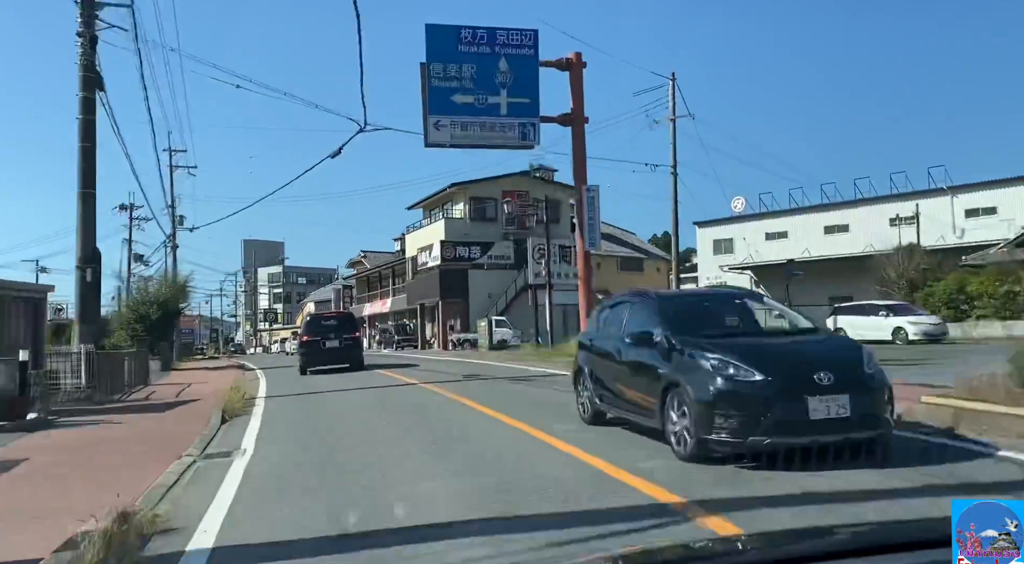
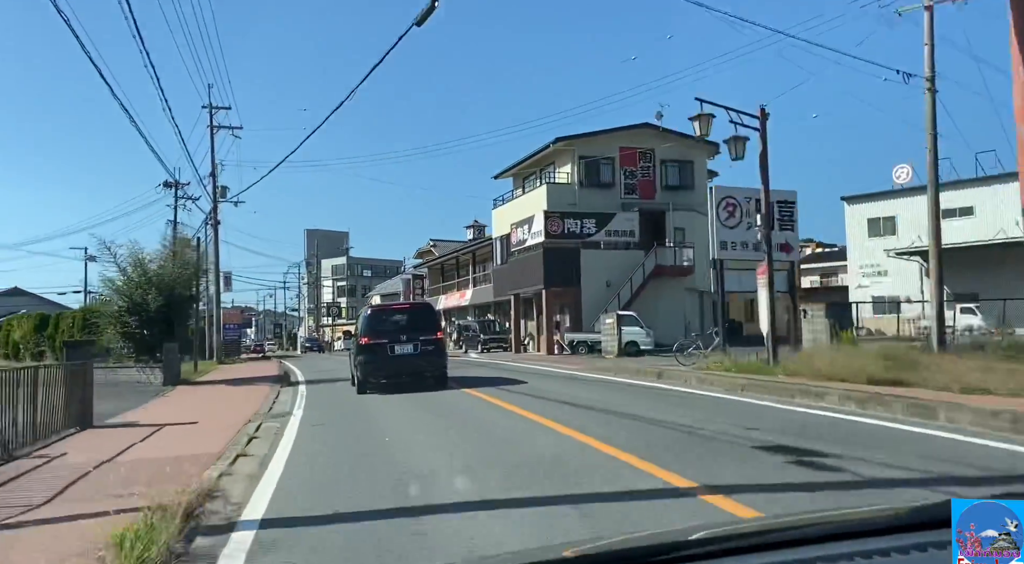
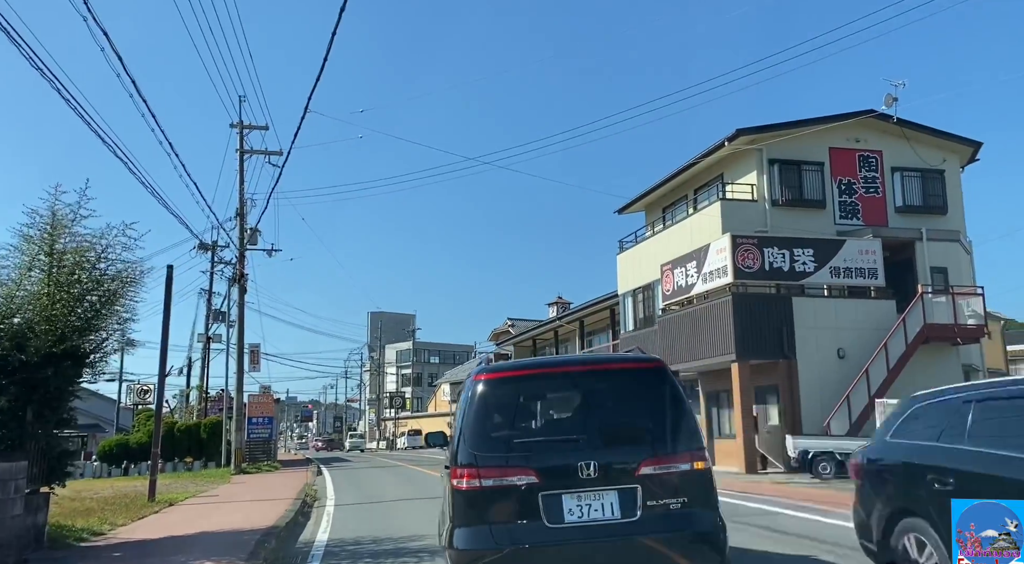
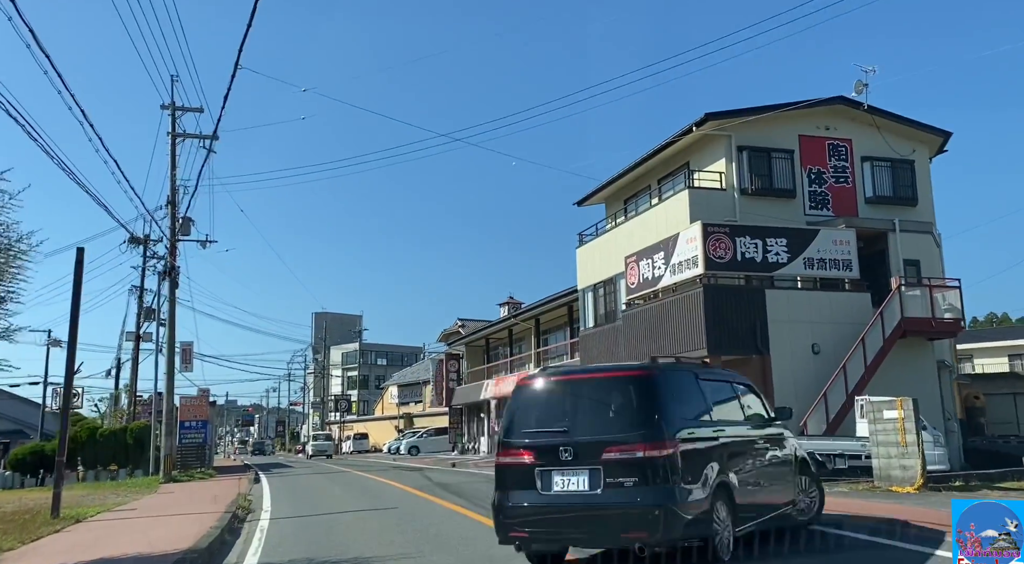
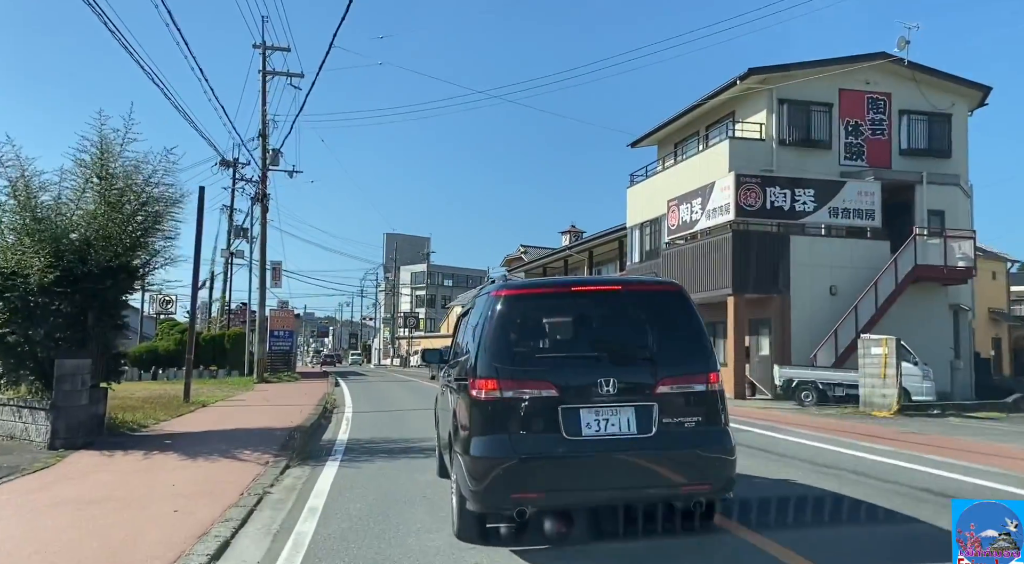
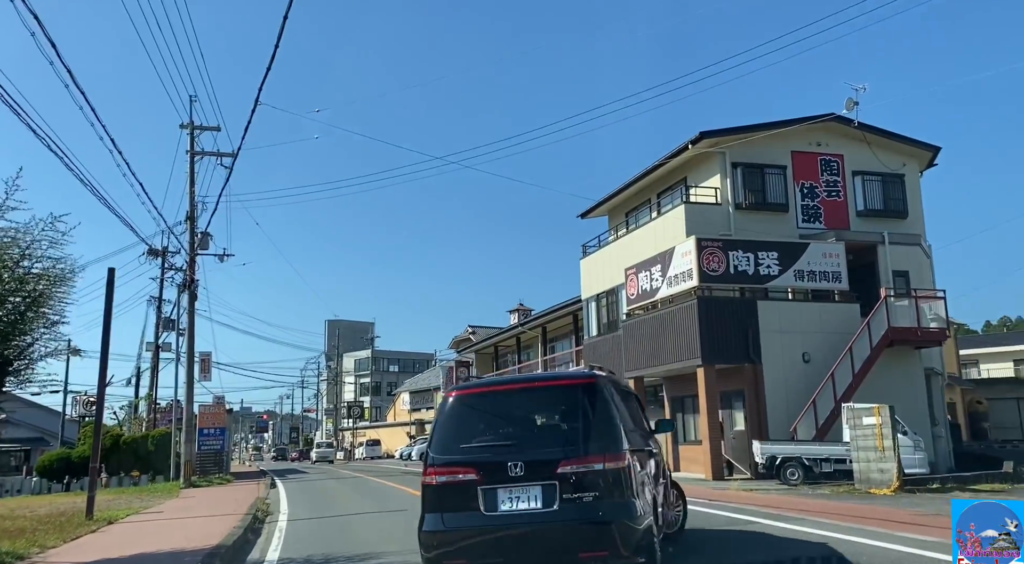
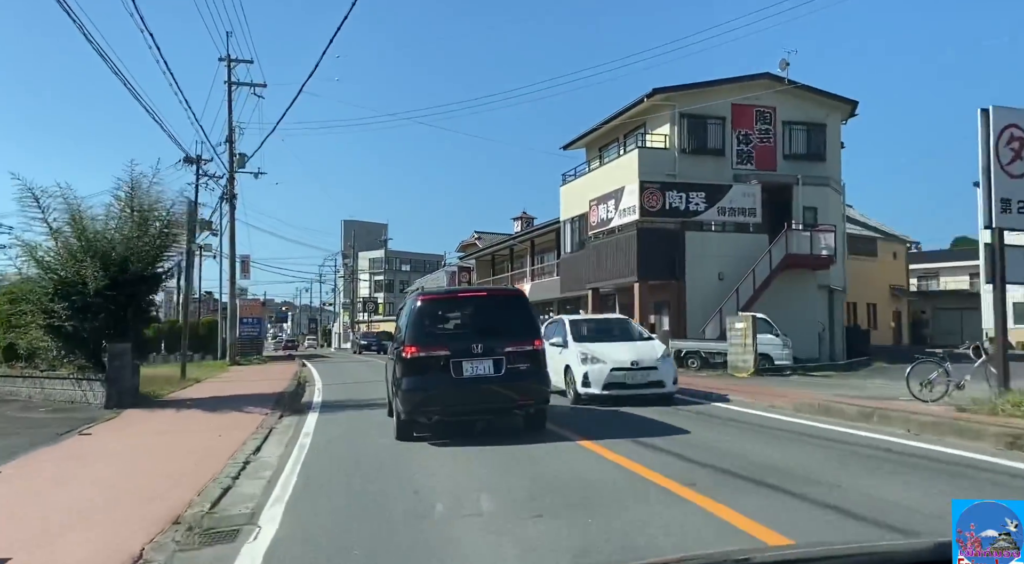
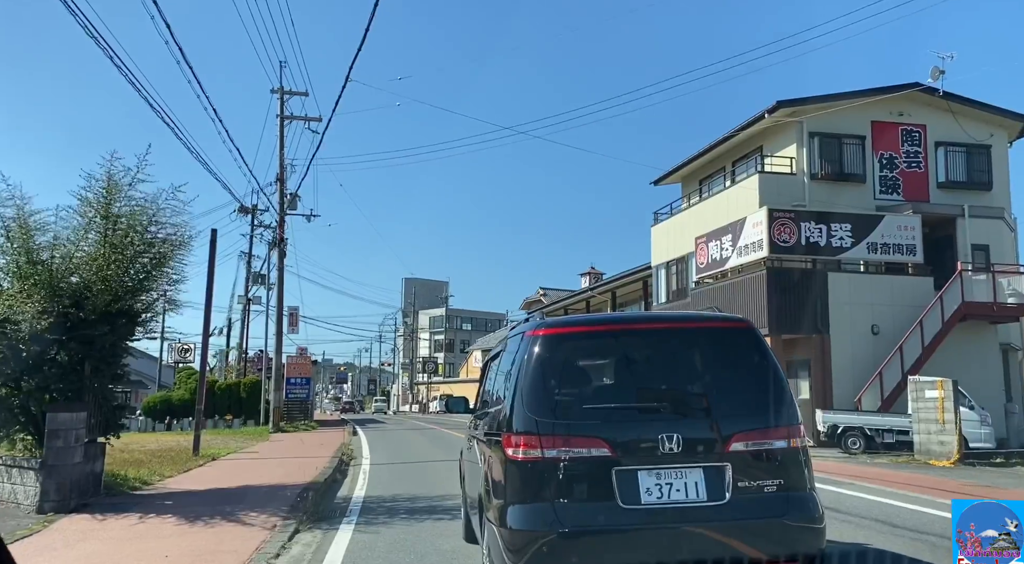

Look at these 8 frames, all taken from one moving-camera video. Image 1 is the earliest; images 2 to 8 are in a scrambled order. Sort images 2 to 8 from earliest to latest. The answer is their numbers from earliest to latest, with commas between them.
2, 7, 5, 8, 3, 6, 4
